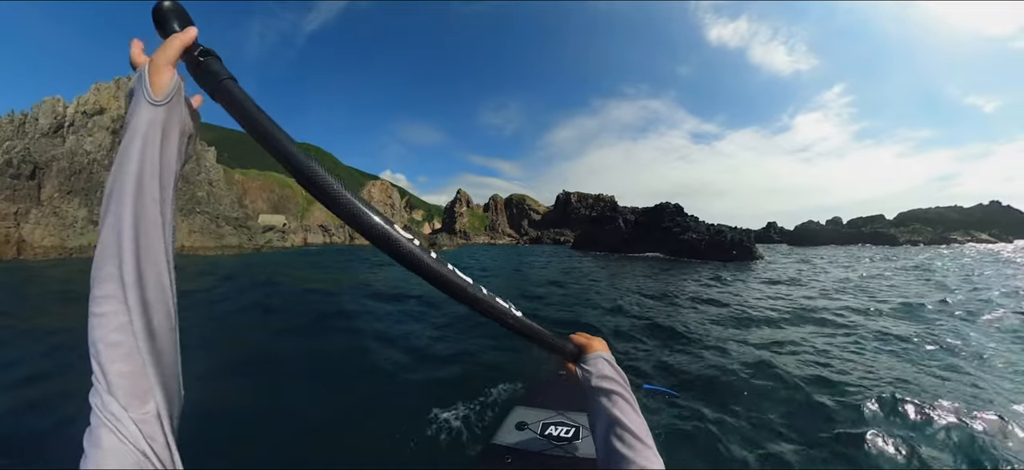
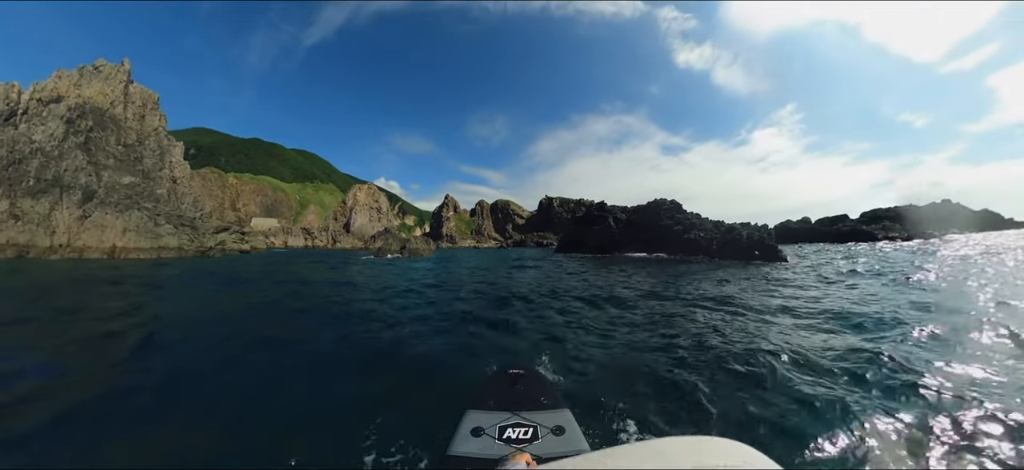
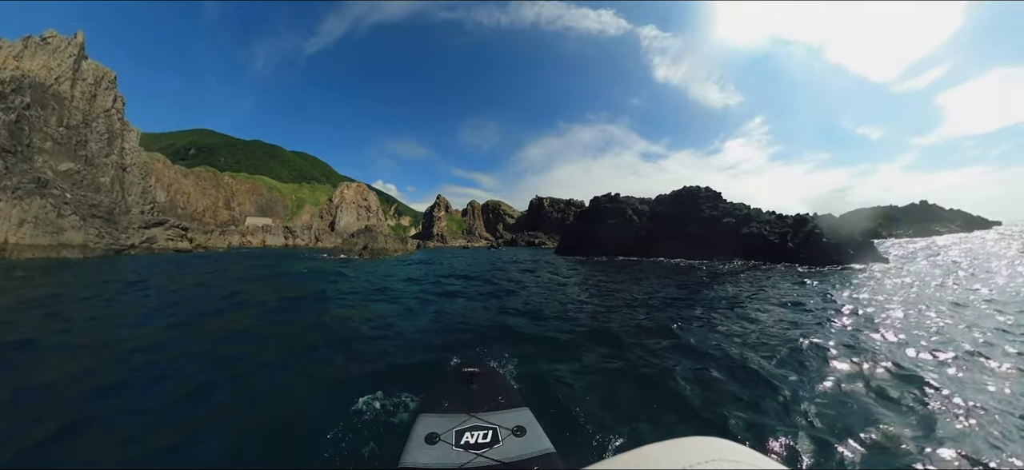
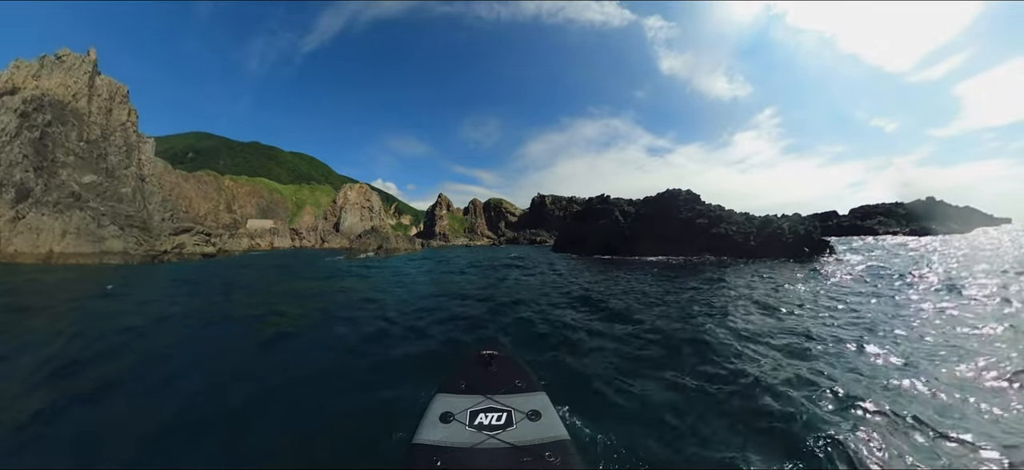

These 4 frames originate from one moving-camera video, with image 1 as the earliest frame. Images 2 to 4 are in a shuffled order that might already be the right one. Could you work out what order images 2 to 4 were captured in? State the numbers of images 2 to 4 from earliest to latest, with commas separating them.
2, 4, 3
